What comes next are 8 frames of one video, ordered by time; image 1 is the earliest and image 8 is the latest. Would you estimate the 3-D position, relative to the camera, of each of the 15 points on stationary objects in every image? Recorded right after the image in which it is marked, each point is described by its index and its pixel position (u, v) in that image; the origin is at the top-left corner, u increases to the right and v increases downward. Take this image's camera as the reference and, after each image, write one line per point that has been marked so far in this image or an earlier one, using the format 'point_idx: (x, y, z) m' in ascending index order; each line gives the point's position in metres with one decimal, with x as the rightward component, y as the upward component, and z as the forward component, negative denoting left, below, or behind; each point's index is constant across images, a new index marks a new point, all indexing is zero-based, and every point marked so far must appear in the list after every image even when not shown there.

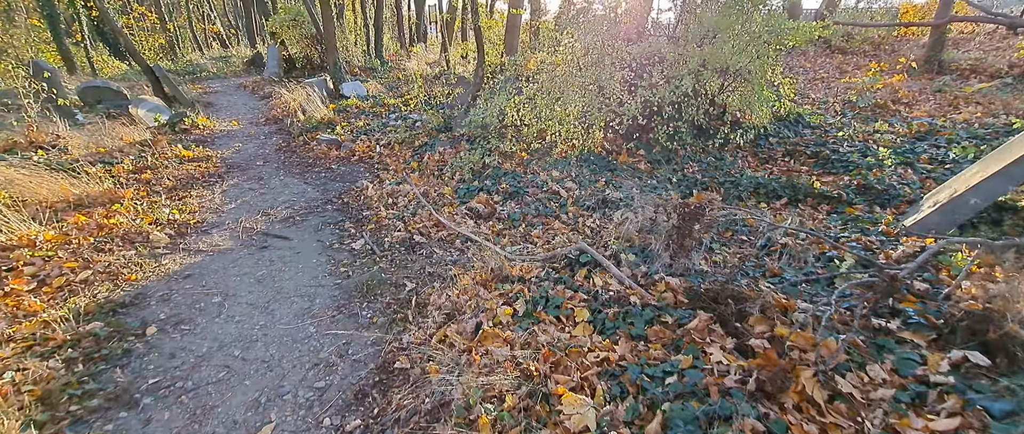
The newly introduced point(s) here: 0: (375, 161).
0: (-2.3, +0.9, +6.5) m
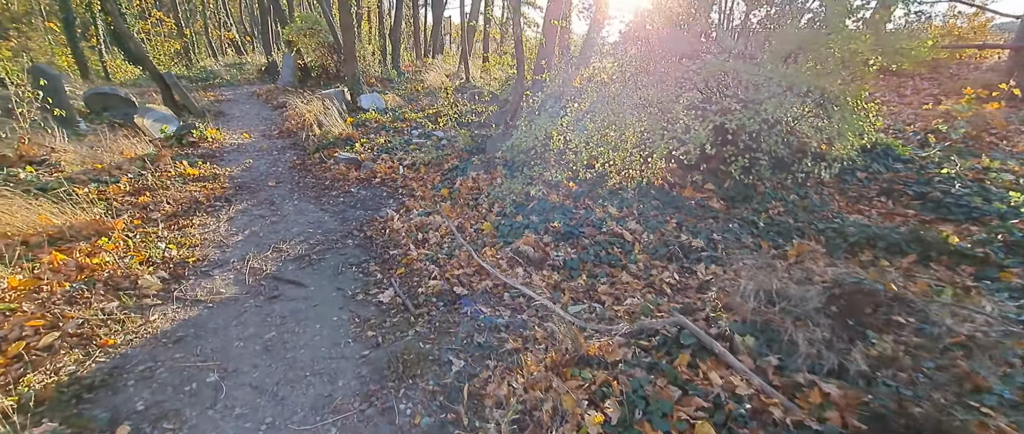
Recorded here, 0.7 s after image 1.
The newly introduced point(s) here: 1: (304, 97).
0: (-1.6, +0.5, +5.8) m
1: (-5.7, +3.3, +10.9) m
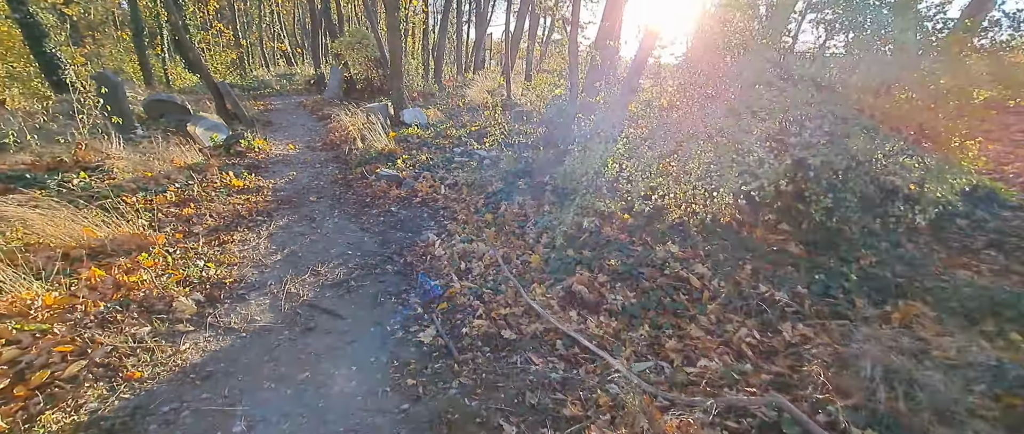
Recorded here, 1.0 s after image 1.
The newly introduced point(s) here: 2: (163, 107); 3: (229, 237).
0: (-1.0, +0.1, +5.6) m
1: (-4.5, +3.0, +11.0) m
2: (-8.1, +2.5, +9.1) m
3: (-3.0, -0.2, +4.2) m
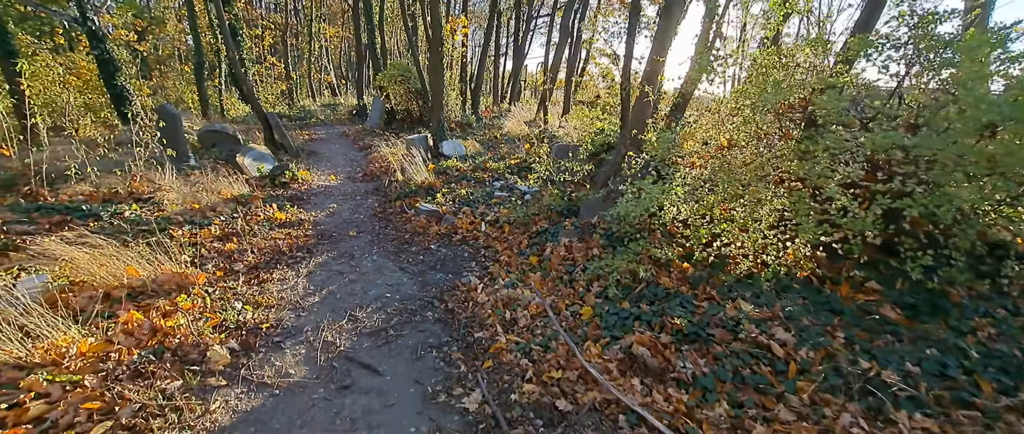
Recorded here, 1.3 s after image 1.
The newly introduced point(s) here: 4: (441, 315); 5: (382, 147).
0: (-0.4, -0.4, +5.3) m
1: (-3.5, +2.2, +11.2) m
2: (-7.1, +1.9, +9.5) m
3: (-2.5, -0.6, +4.1) m
4: (-0.7, -1.0, +3.9) m
5: (-3.4, +1.8, +10.2) m
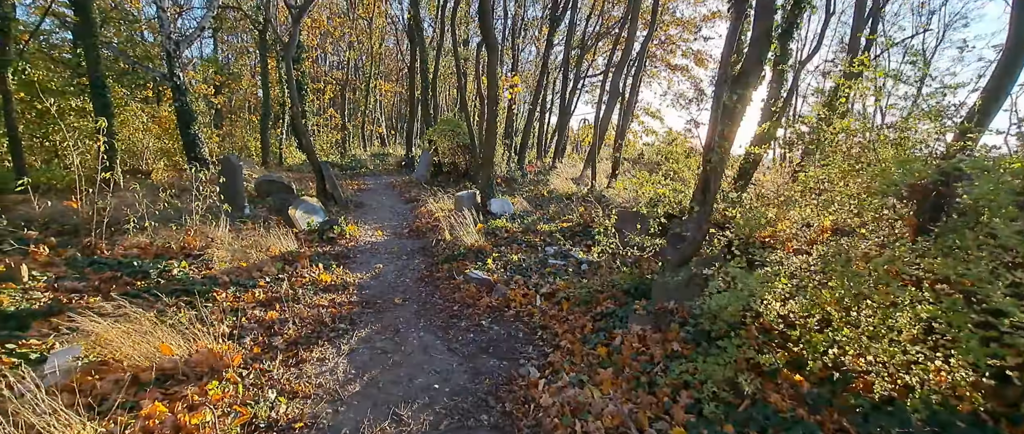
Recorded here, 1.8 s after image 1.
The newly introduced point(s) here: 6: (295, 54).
0: (+0.3, -1.3, +4.7) m
1: (-2.1, +0.6, +11.1) m
2: (-5.9, +0.8, +9.7) m
3: (-1.9, -1.3, +3.7) m
4: (-0.1, -1.7, +3.3) m
5: (-2.1, +0.4, +10.1) m
6: (-10.5, +7.9, +19.3) m
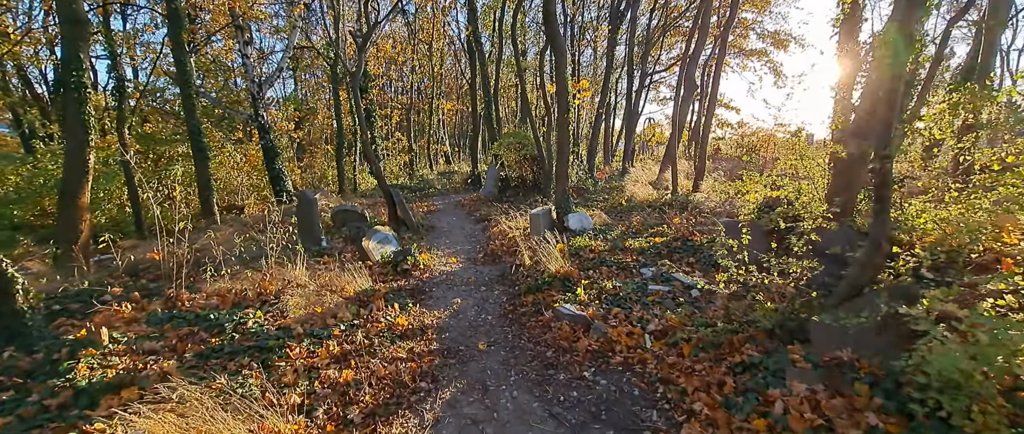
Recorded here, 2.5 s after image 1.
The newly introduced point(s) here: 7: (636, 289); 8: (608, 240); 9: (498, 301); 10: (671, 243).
0: (+1.4, -1.5, +3.7) m
1: (-0.1, +0.1, +10.5) m
2: (-4.1, 0.0, +9.7) m
3: (-1.0, -1.6, +3.1) m
4: (+0.7, -1.9, +2.4) m
5: (-0.3, -0.1, +9.5) m
6: (-7.5, +6.7, +20.1) m
7: (+1.7, -1.0, +5.4) m
8: (+1.9, -0.4, +7.8) m
9: (-0.2, -1.2, +5.7) m
10: (+2.8, -0.5, +7.0) m
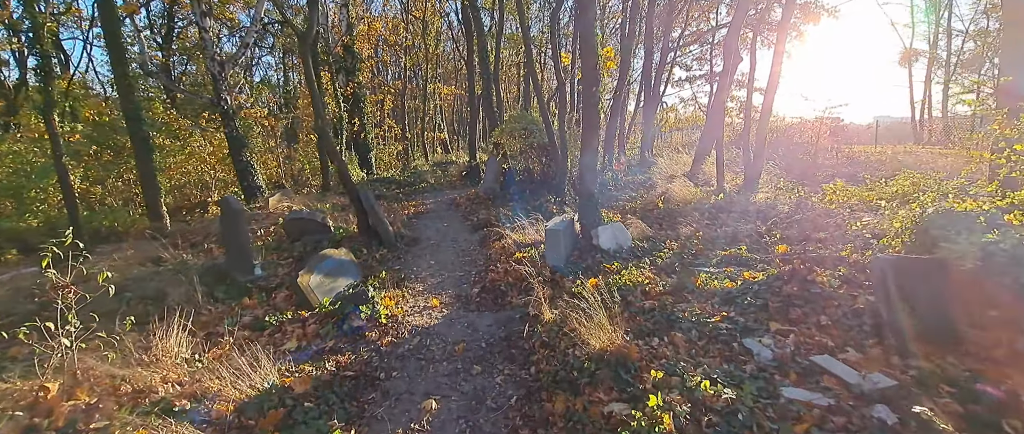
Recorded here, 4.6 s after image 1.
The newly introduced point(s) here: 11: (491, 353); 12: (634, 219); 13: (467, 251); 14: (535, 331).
0: (+1.5, -1.9, +1.3) m
1: (0.0, -0.1, +7.9) m
2: (-4.0, -0.2, +7.2) m
3: (-0.9, -2.1, +0.6) m
4: (+0.9, -2.4, -0.1) m
5: (-0.1, -0.3, +6.9) m
6: (-7.4, +6.8, +17.4) m
7: (+1.8, -1.3, +2.9) m
8: (+2.0, -0.7, +5.2) m
9: (-0.1, -1.5, +3.2) m
10: (+2.9, -0.7, +4.5) m
11: (-0.2, -1.3, +4.0) m
12: (+2.4, 0.0, +7.8) m
13: (-0.9, -0.6, +7.4) m
14: (+0.3, -1.2, +4.1) m
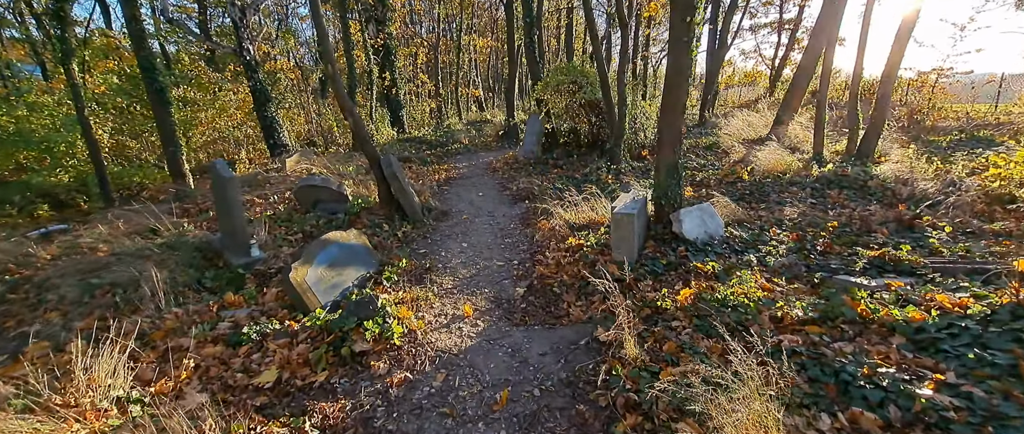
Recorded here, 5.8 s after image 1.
0: (+1.7, -2.2, -0.1) m
1: (+0.8, +0.4, +6.4) m
2: (-3.2, +0.3, +6.1) m
3: (-0.7, -2.3, -0.6) m
4: (+1.0, -2.7, -1.4) m
5: (+0.6, 0.0, +5.5) m
6: (-5.6, +8.4, +15.8) m
7: (+2.2, -1.4, +1.4) m
8: (+2.6, -0.6, +3.6) m
9: (+0.3, -1.5, +1.9) m
10: (+3.4, -0.7, +2.8) m
11: (+0.3, -1.3, +2.7) m
12: (+3.2, +0.4, +6.1) m
13: (-0.1, -0.2, +6.0) m
14: (+0.7, -1.1, +2.7) m
